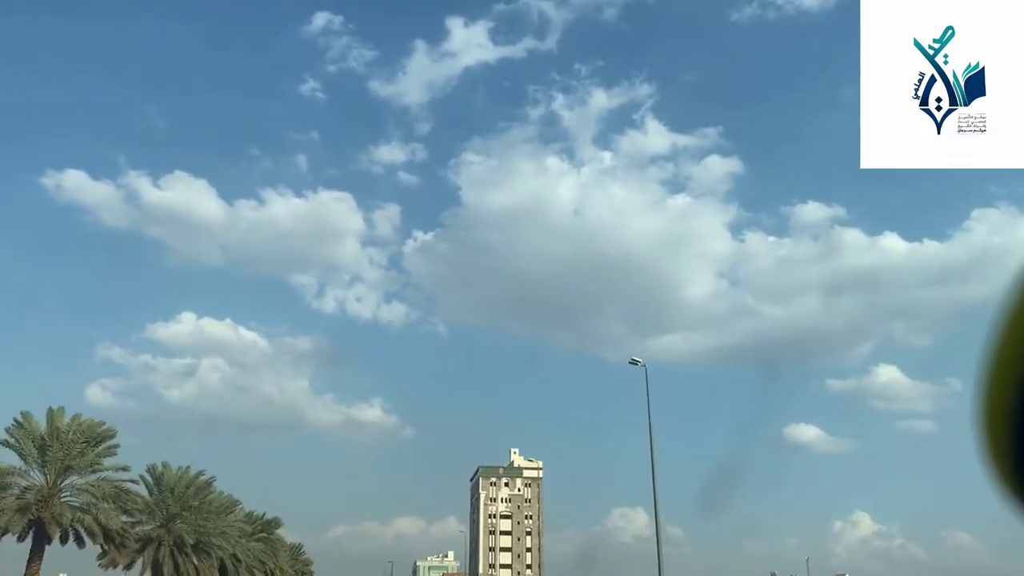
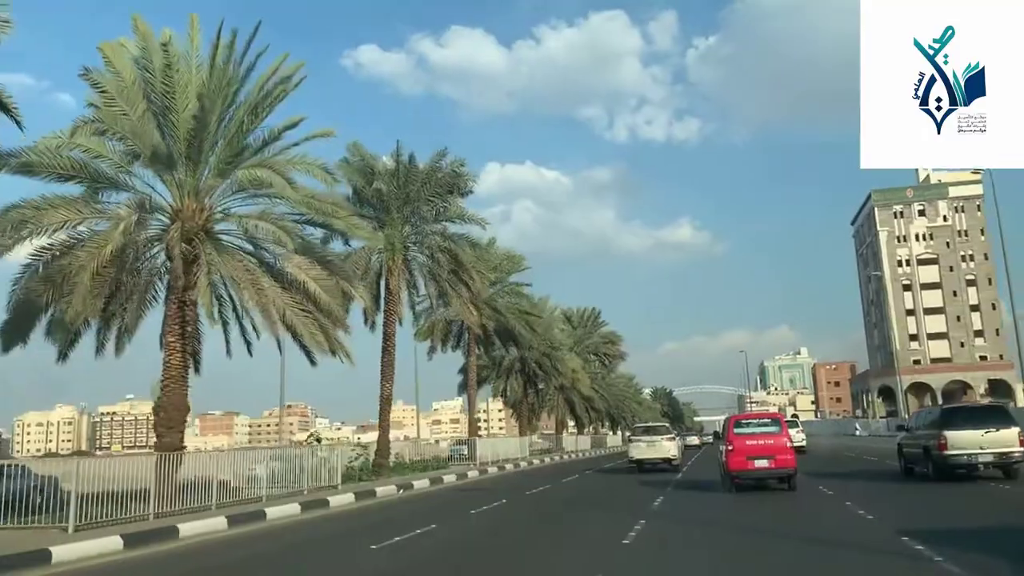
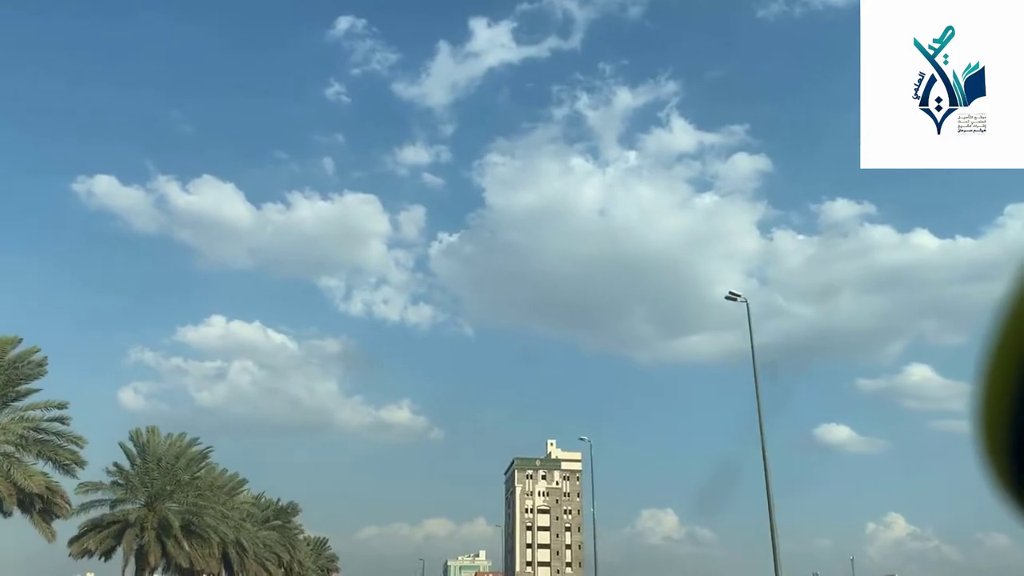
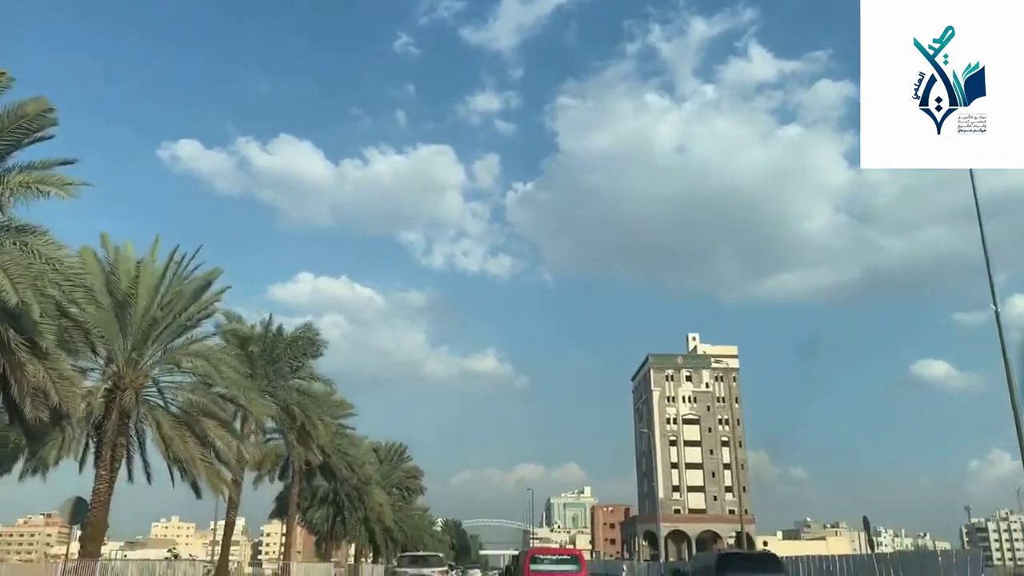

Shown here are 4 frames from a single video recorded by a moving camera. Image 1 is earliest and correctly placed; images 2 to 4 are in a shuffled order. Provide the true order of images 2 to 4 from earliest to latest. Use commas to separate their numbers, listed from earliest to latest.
3, 4, 2
